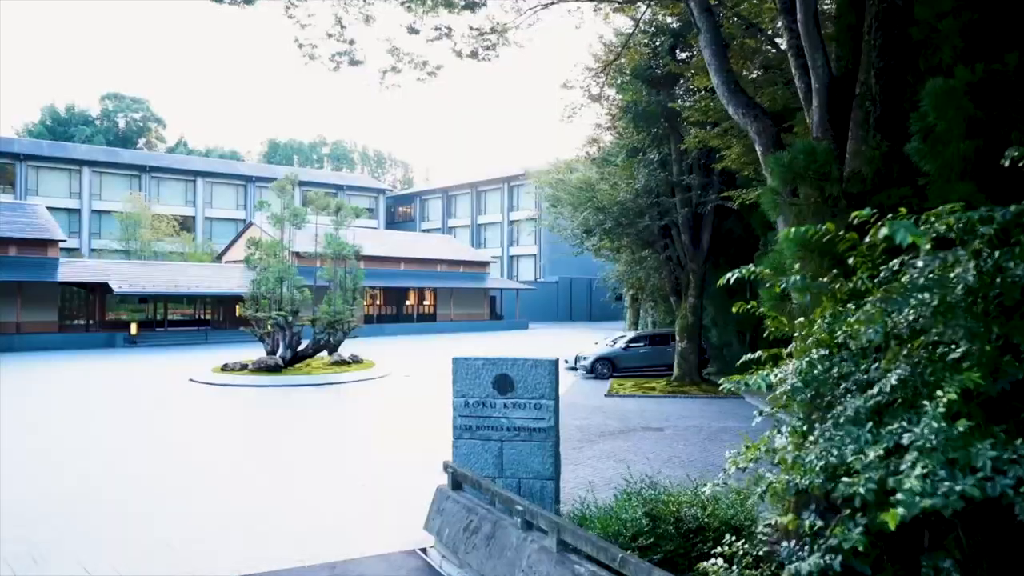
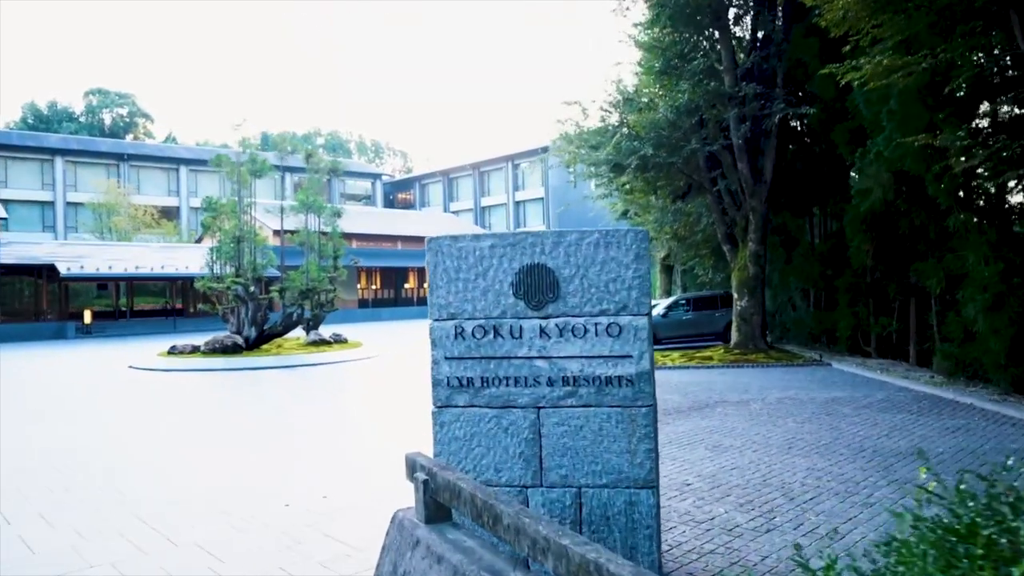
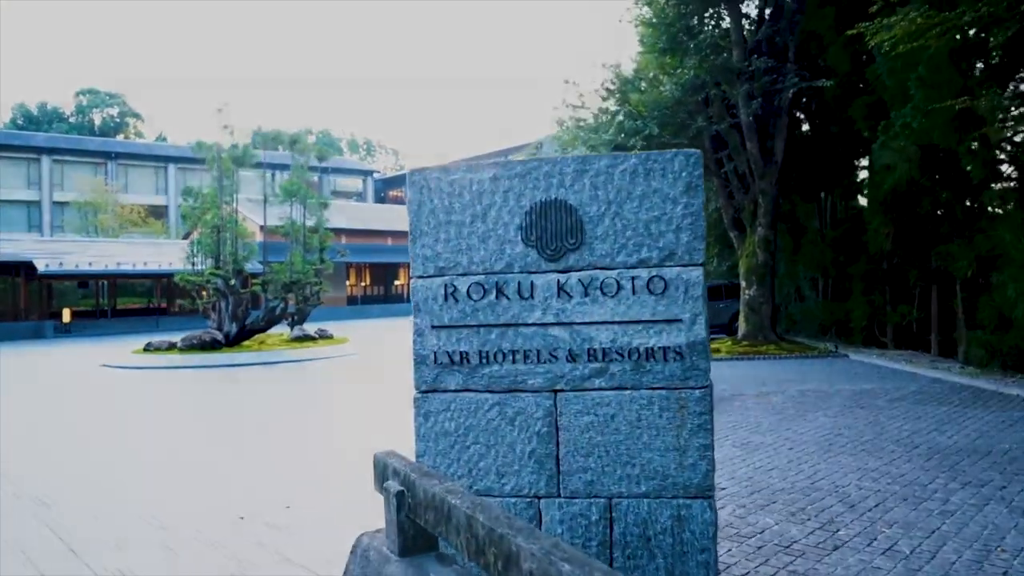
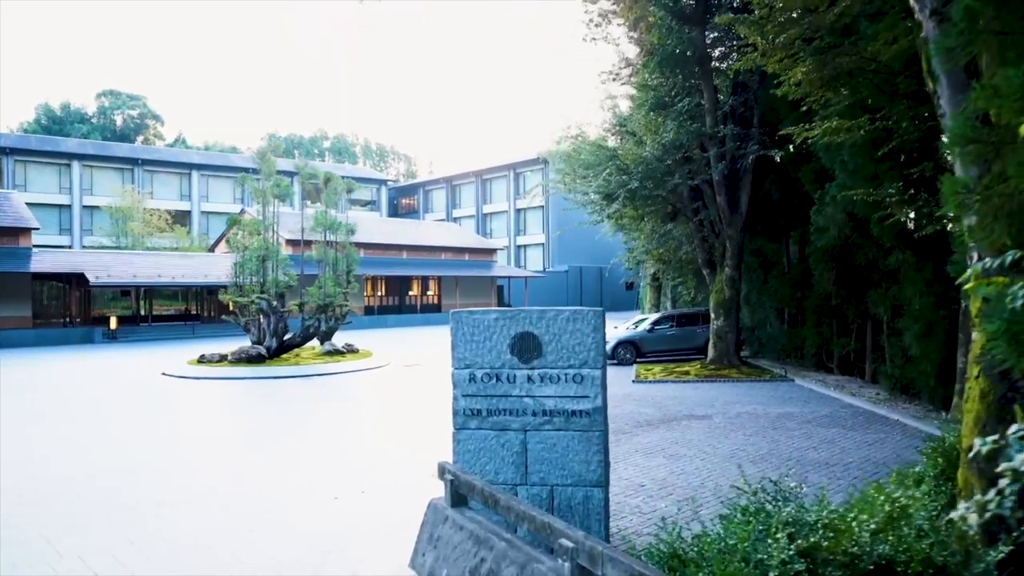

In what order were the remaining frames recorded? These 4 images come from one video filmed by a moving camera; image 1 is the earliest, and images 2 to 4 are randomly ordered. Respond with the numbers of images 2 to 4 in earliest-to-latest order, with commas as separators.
4, 2, 3
